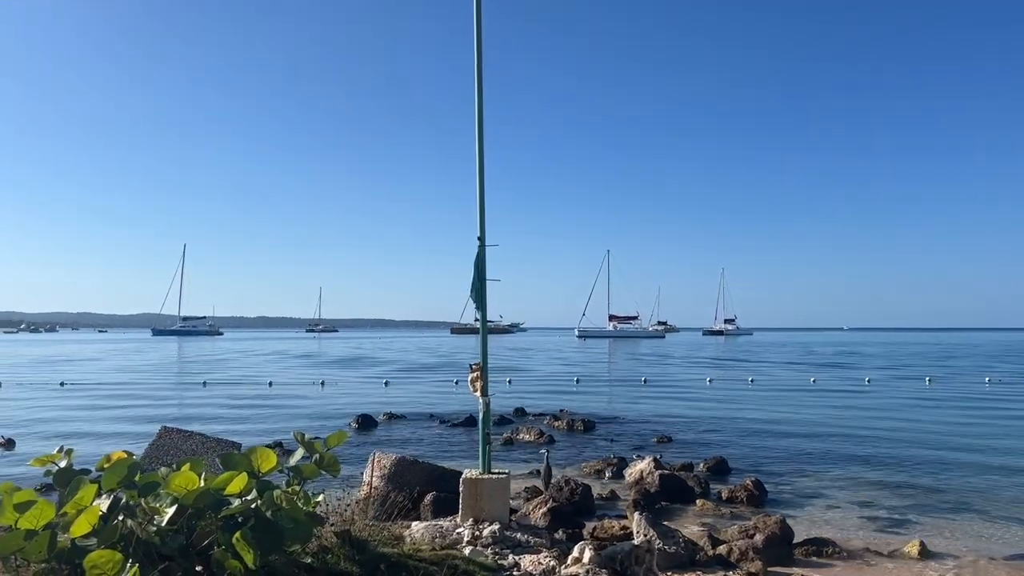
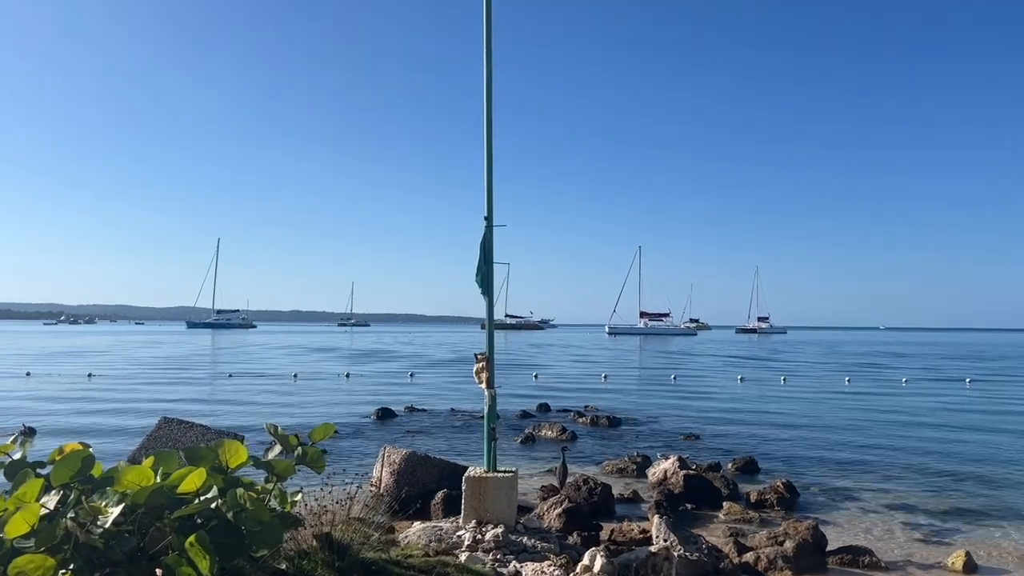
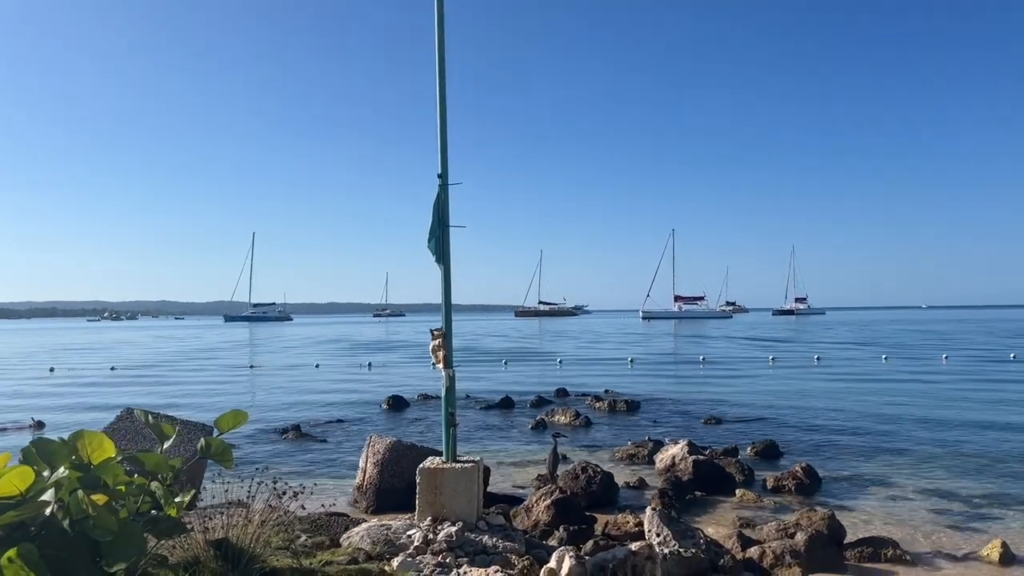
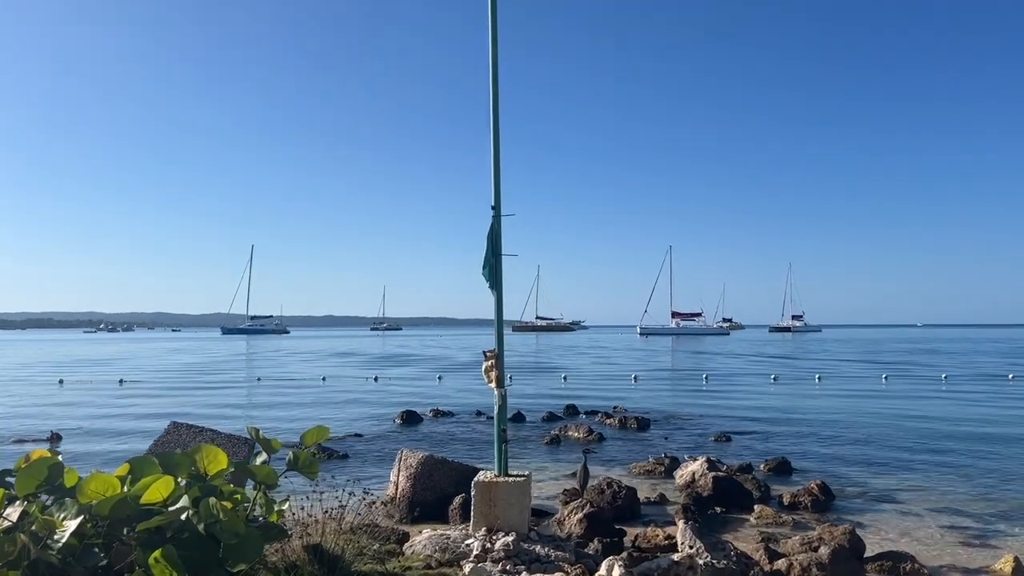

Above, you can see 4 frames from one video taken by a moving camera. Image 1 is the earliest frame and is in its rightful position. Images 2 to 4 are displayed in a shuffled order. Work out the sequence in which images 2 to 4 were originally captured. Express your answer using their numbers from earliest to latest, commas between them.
2, 4, 3
